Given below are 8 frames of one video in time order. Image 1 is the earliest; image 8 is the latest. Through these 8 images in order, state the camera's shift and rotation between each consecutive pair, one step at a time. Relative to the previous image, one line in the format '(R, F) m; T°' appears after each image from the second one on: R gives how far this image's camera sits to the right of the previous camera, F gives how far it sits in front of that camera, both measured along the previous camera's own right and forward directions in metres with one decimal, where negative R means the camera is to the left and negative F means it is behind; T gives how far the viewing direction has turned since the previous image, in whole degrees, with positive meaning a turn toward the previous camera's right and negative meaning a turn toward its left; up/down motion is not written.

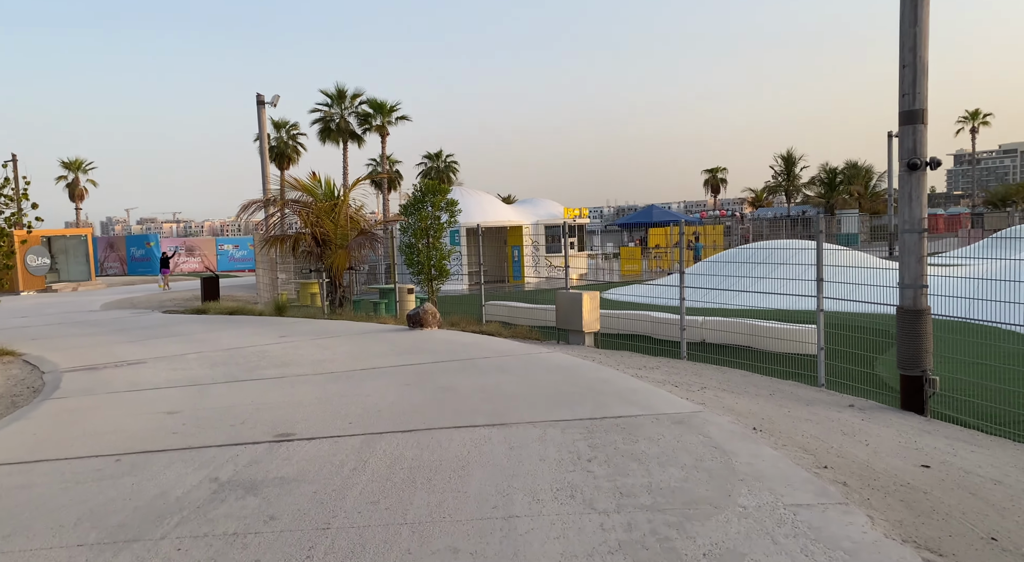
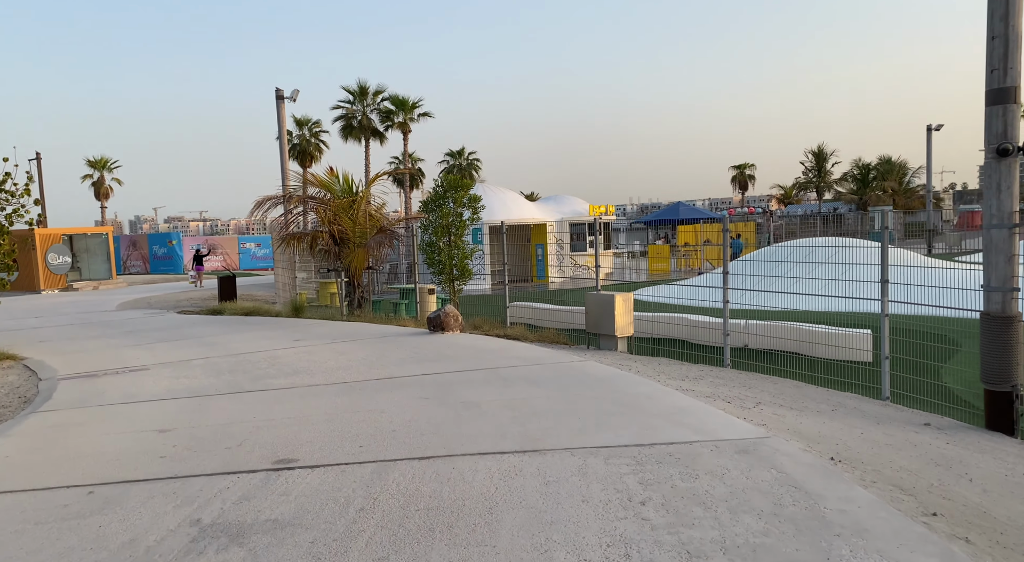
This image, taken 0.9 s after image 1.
(-0.1, +0.7) m; -2°
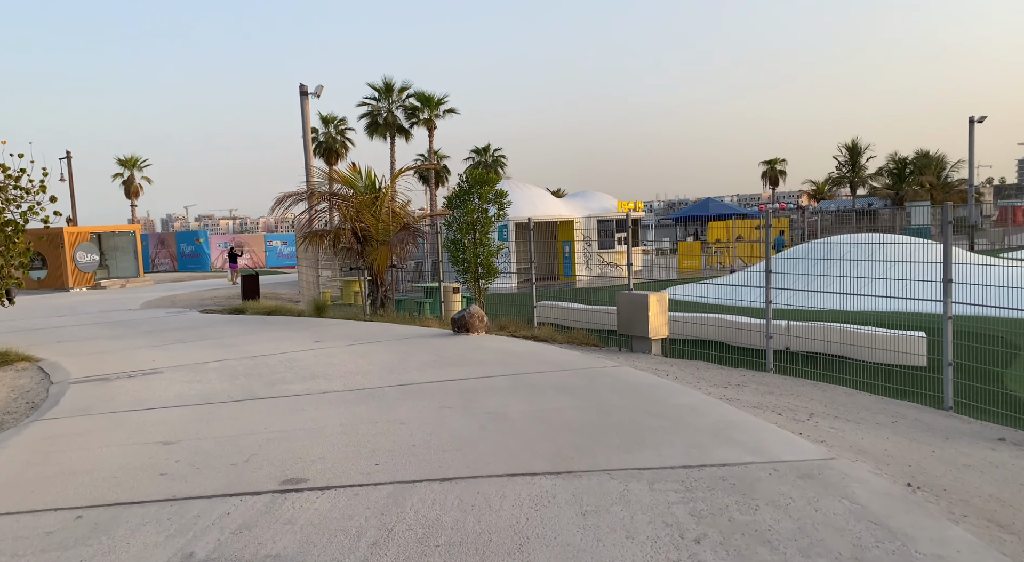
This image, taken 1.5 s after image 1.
(0.0, +0.5) m; -2°
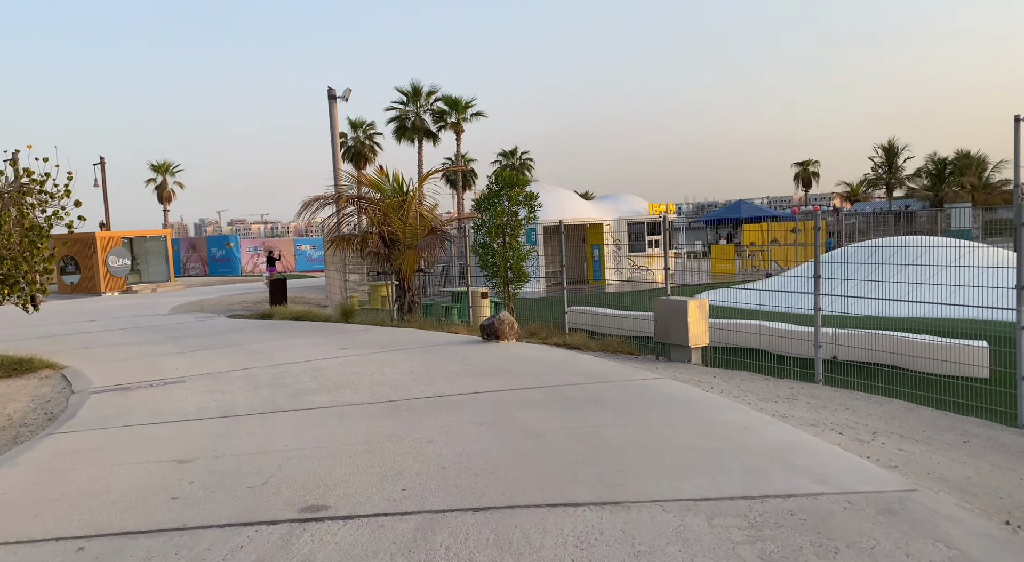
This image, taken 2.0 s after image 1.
(-0.1, +0.4) m; -2°
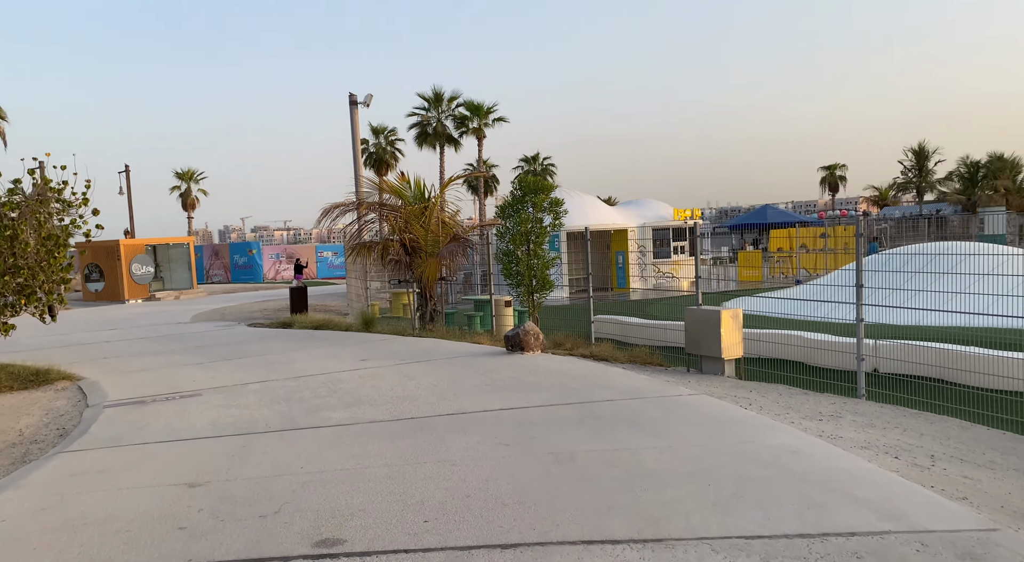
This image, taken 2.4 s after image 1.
(0.0, +0.3) m; -2°
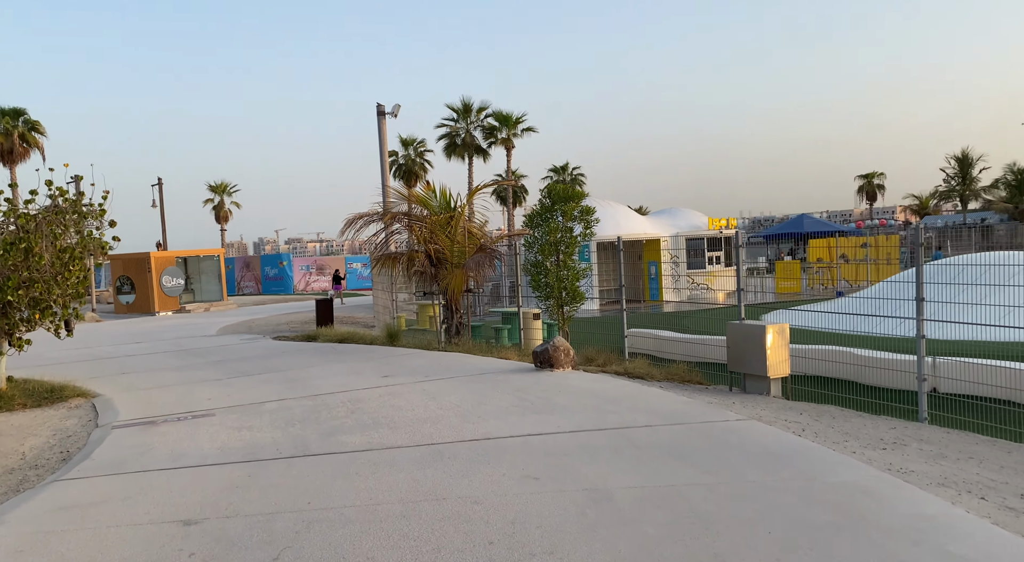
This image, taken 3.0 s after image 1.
(0.0, +0.5) m; -2°
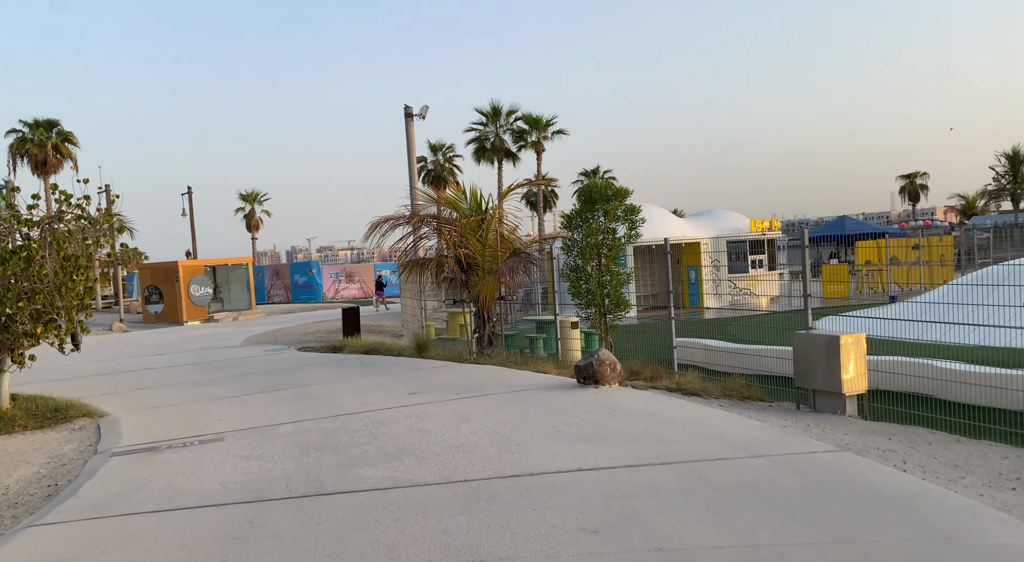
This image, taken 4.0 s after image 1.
(-0.1, +0.9) m; -2°
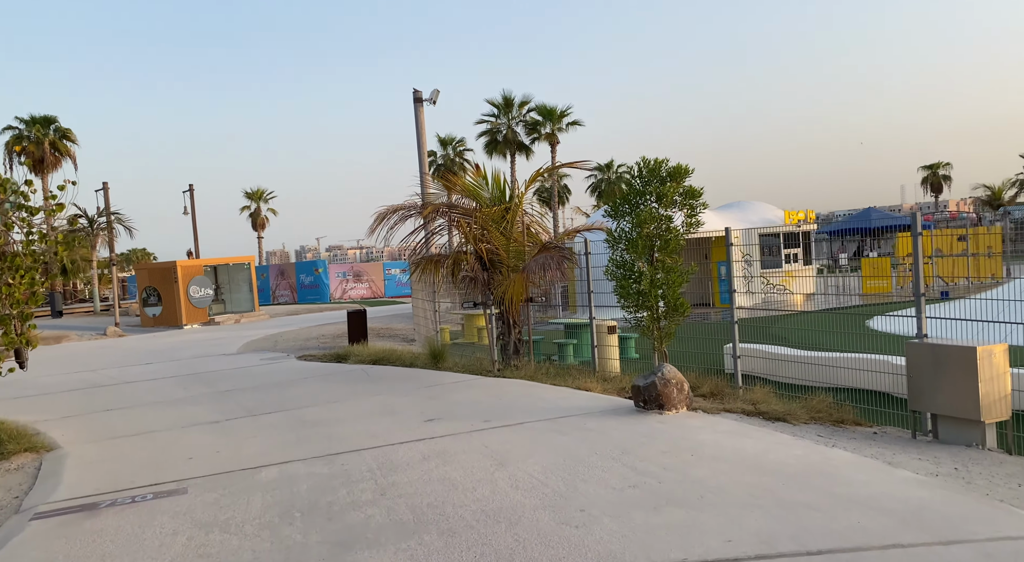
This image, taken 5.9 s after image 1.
(-0.3, +1.7) m; -1°
